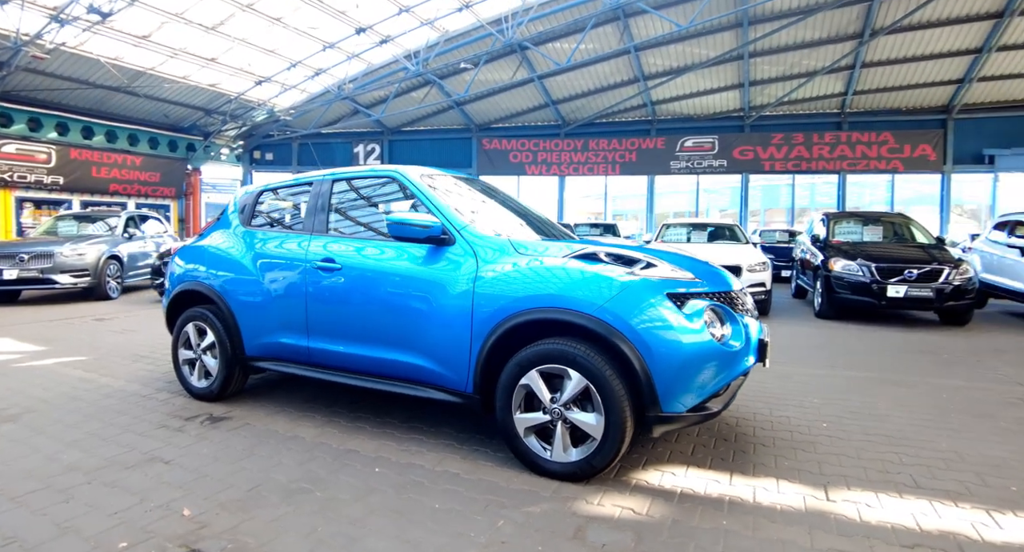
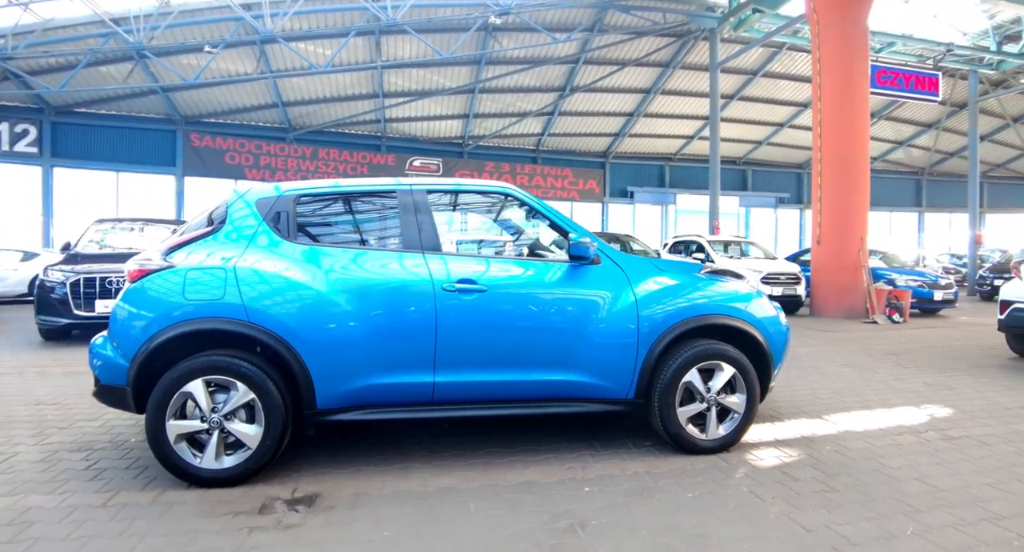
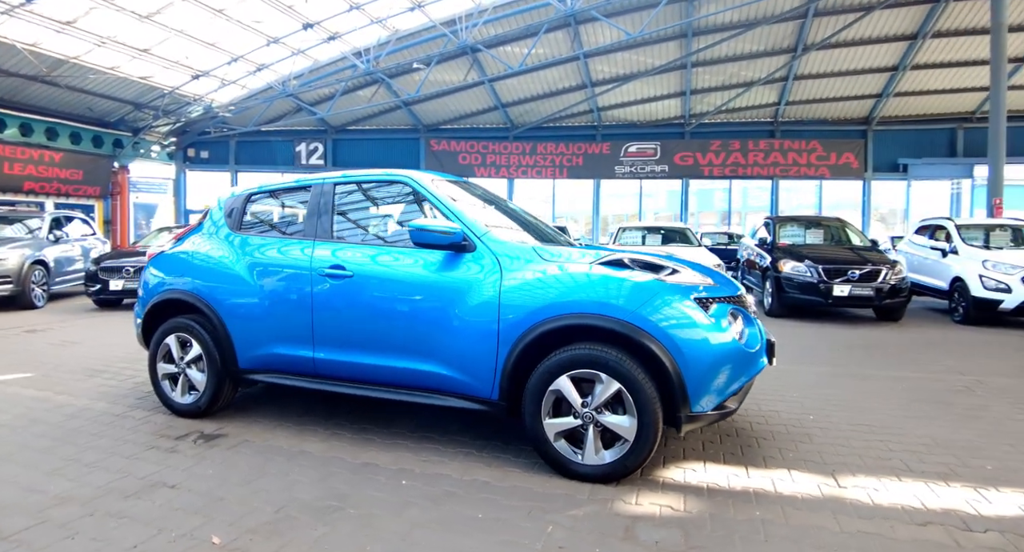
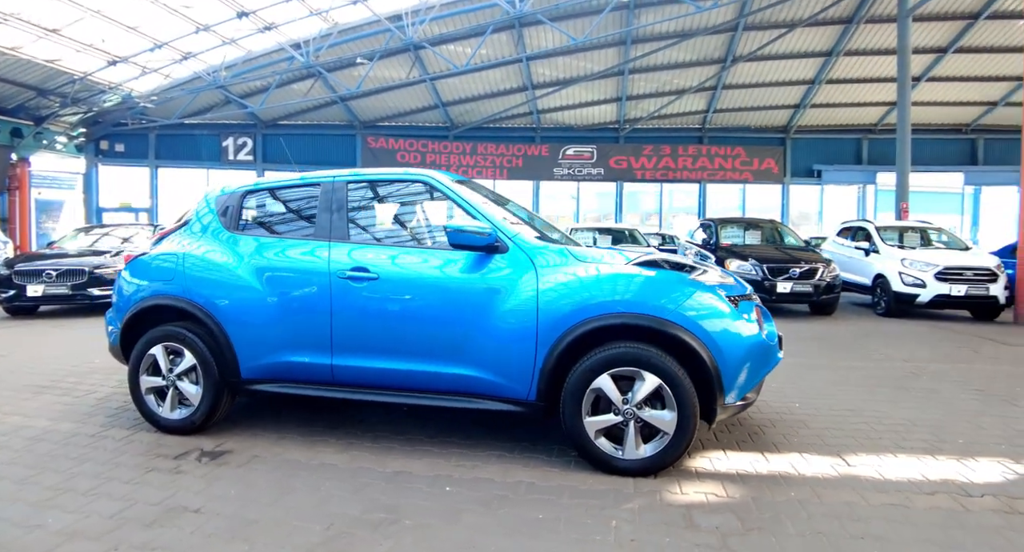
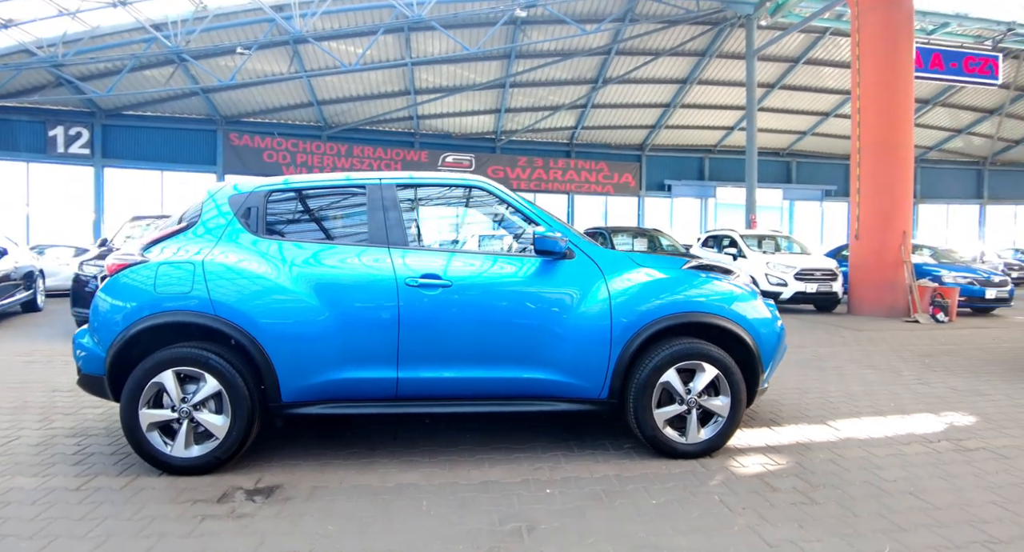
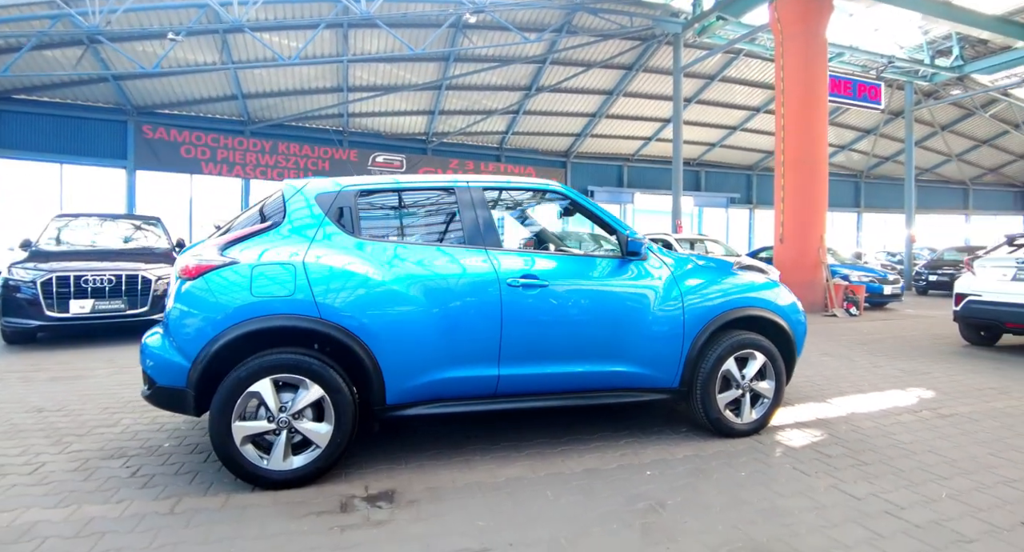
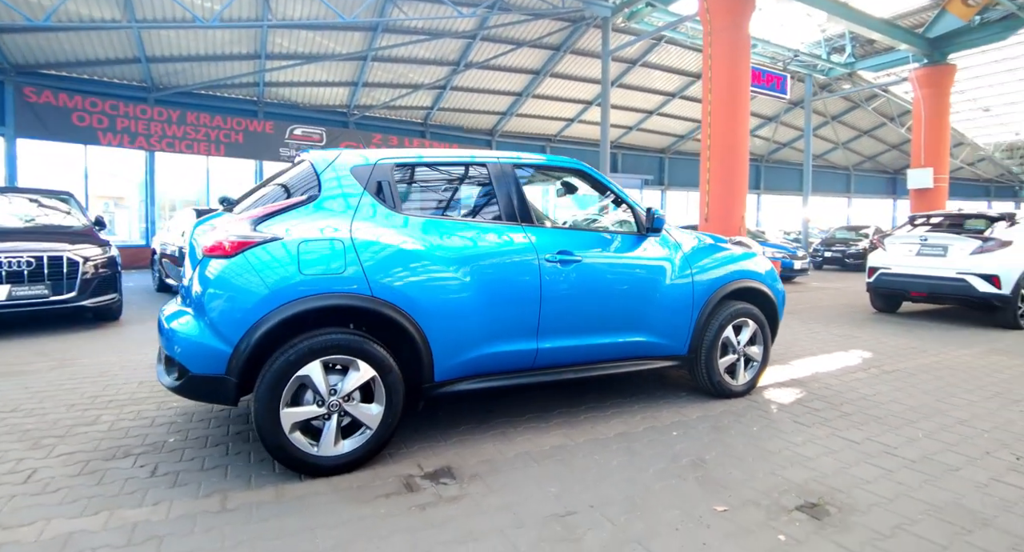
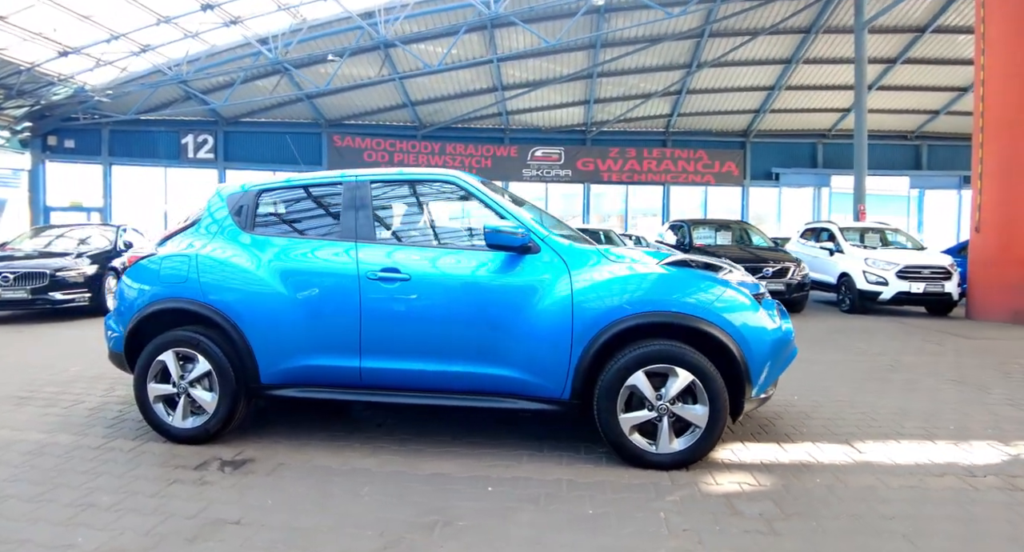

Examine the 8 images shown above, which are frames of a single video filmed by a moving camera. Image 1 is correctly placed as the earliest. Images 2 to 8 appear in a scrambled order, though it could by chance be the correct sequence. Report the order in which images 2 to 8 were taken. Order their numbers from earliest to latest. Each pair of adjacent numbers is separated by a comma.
3, 4, 8, 5, 2, 6, 7
